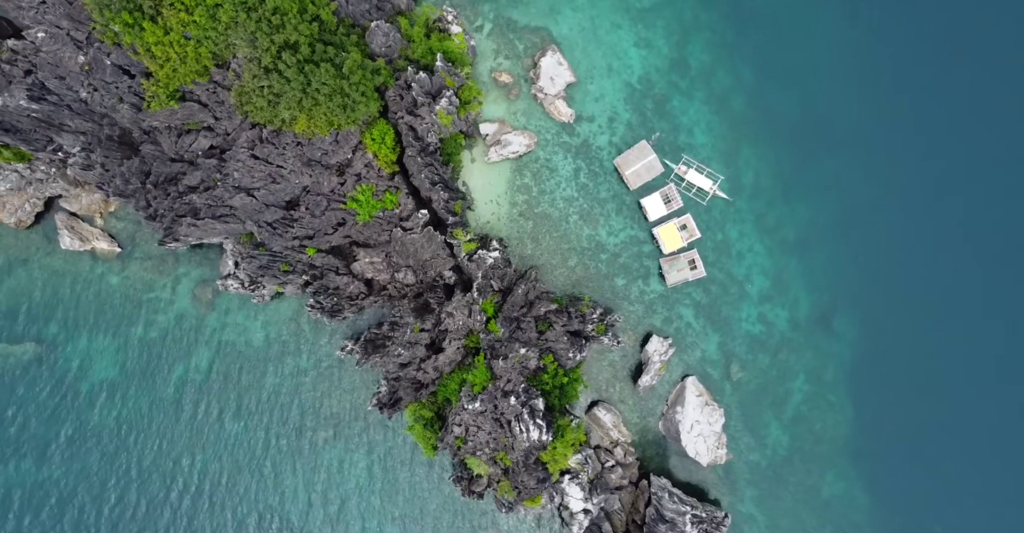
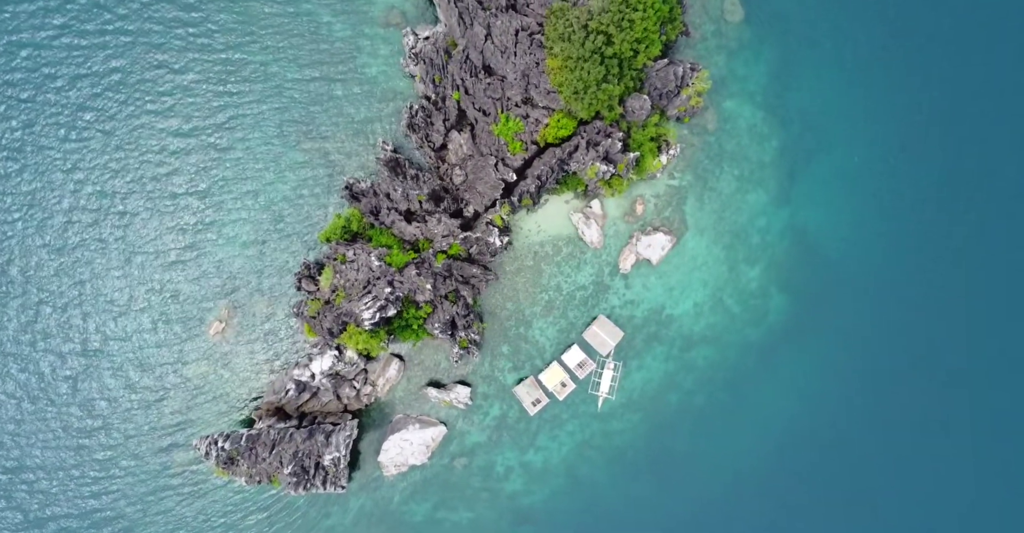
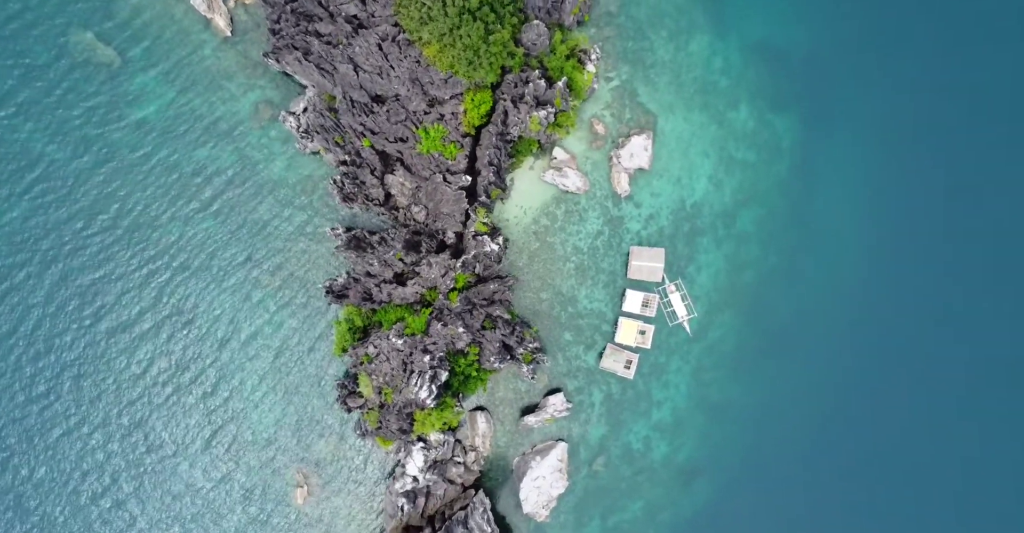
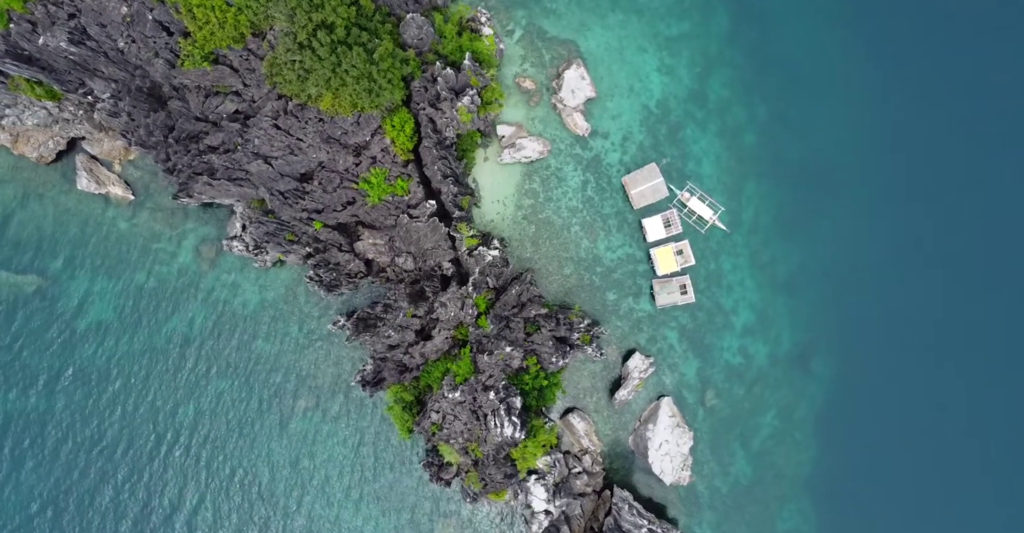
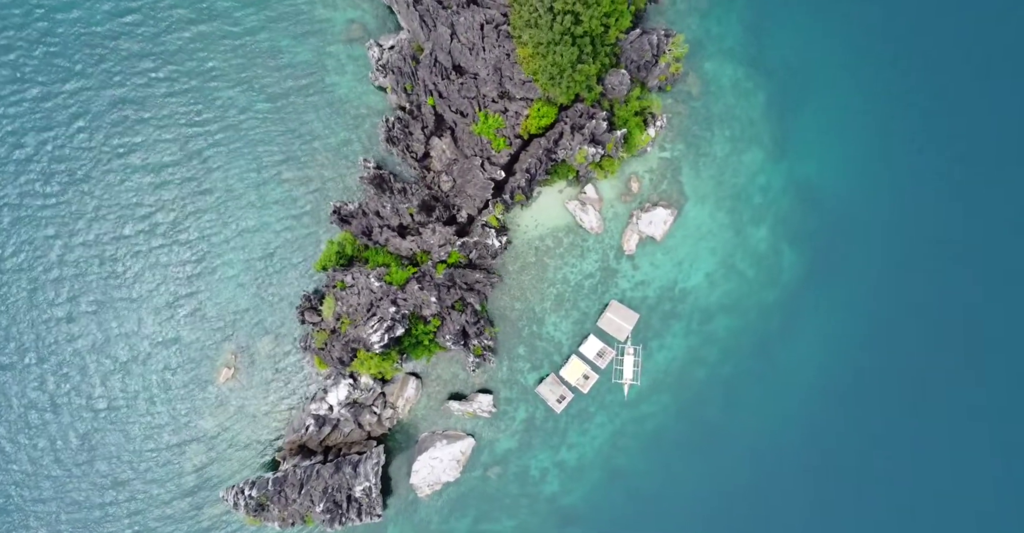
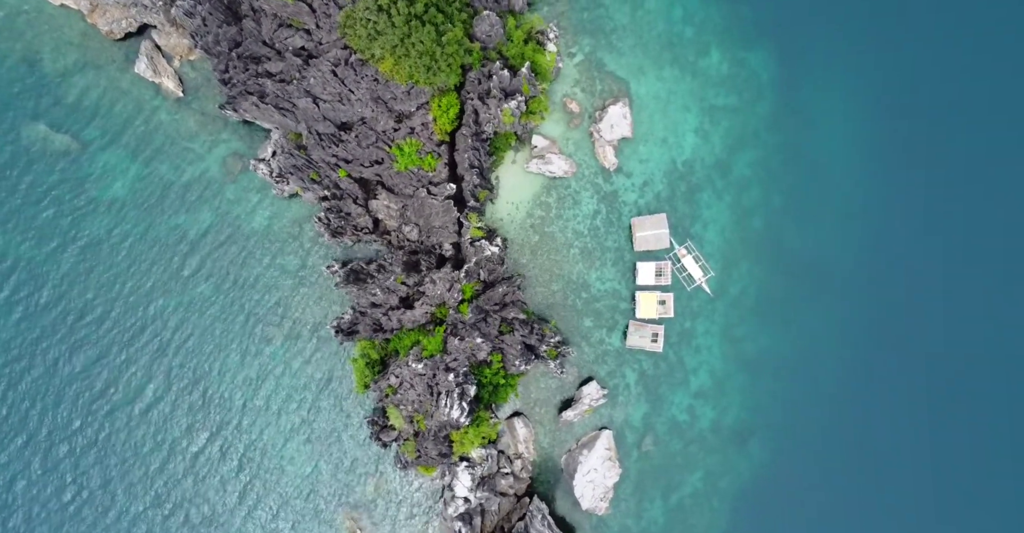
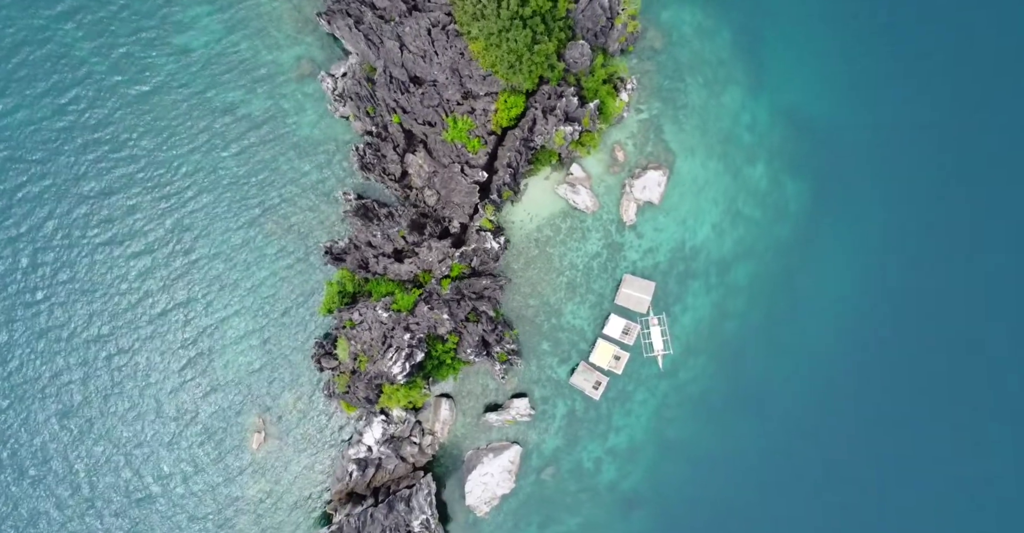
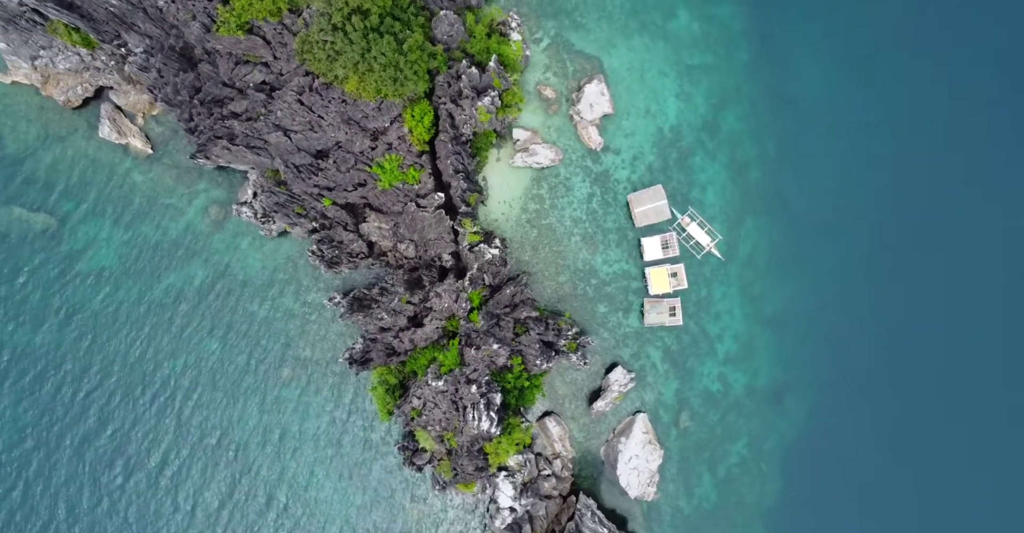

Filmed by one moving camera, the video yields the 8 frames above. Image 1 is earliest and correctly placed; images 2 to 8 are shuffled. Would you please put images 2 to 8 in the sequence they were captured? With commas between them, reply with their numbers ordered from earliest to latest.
4, 8, 6, 3, 7, 5, 2
